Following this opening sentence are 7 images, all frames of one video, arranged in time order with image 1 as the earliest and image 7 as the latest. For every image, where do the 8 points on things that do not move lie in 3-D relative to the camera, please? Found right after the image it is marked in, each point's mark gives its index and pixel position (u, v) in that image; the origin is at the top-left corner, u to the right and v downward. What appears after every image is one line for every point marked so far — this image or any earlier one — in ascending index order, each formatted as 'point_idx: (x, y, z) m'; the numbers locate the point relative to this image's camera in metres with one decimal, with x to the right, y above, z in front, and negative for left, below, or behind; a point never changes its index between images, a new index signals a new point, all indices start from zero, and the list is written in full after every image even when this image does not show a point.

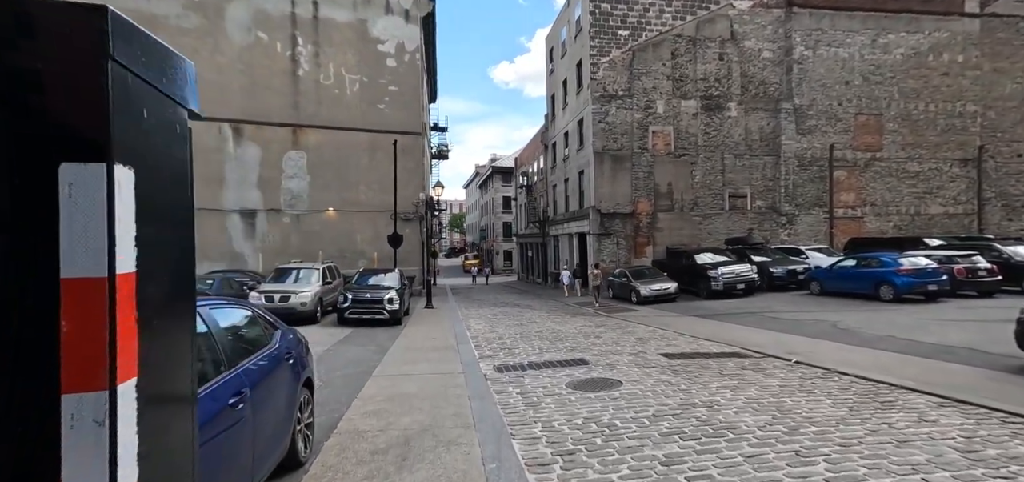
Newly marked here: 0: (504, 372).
0: (-0.1, -2.1, +7.9) m
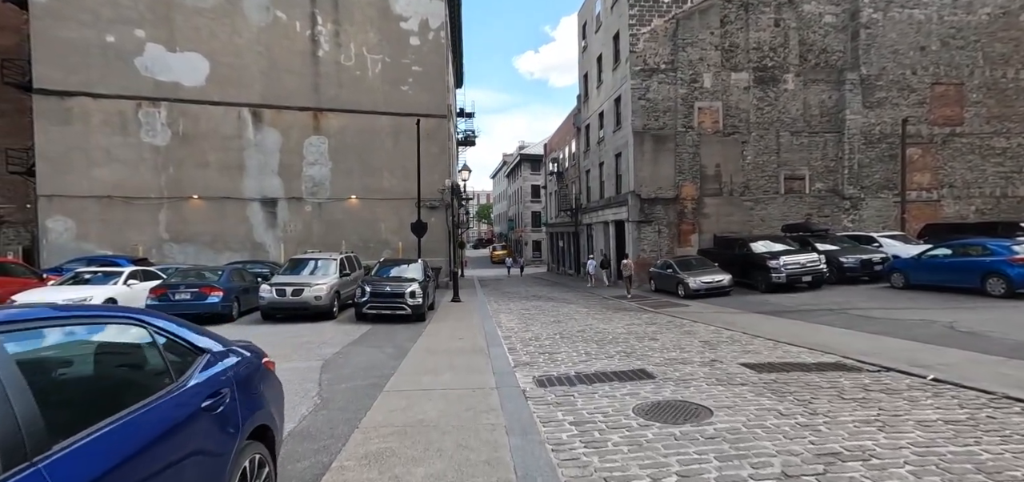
0: (+0.5, -1.9, +6.3) m
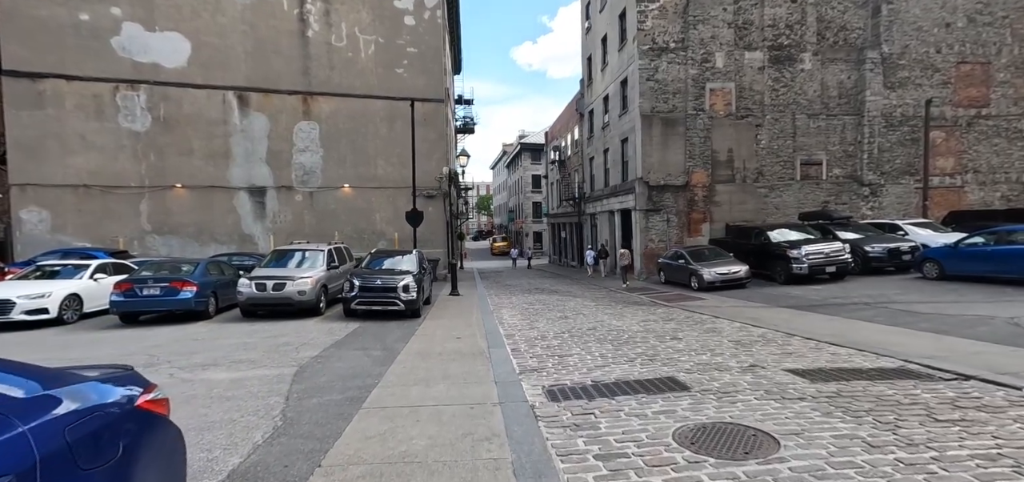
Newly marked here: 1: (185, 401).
0: (+0.5, -1.7, +5.2) m
1: (-3.8, -1.8, +5.6) m
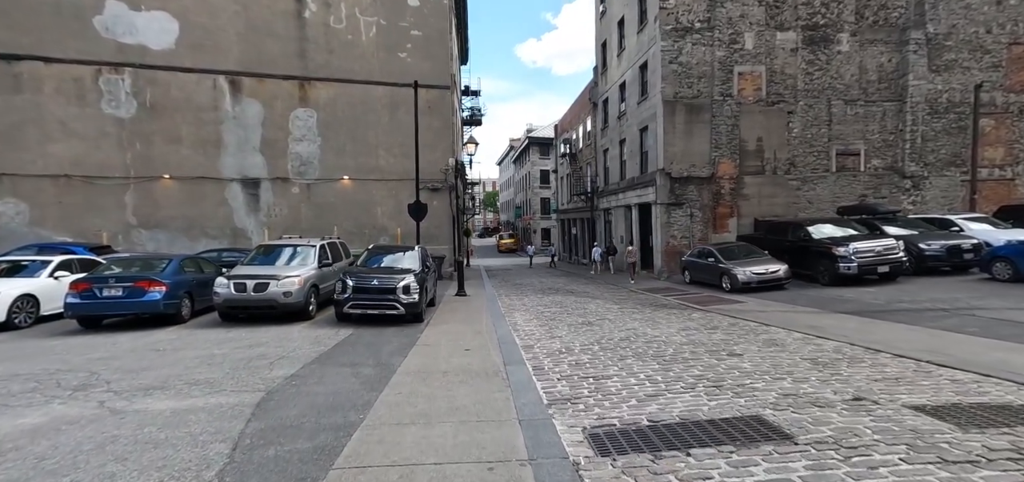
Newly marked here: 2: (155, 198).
0: (+0.8, -1.7, +3.7) m
1: (-3.5, -1.7, +4.1) m
2: (-14.5, +1.7, +19.6) m
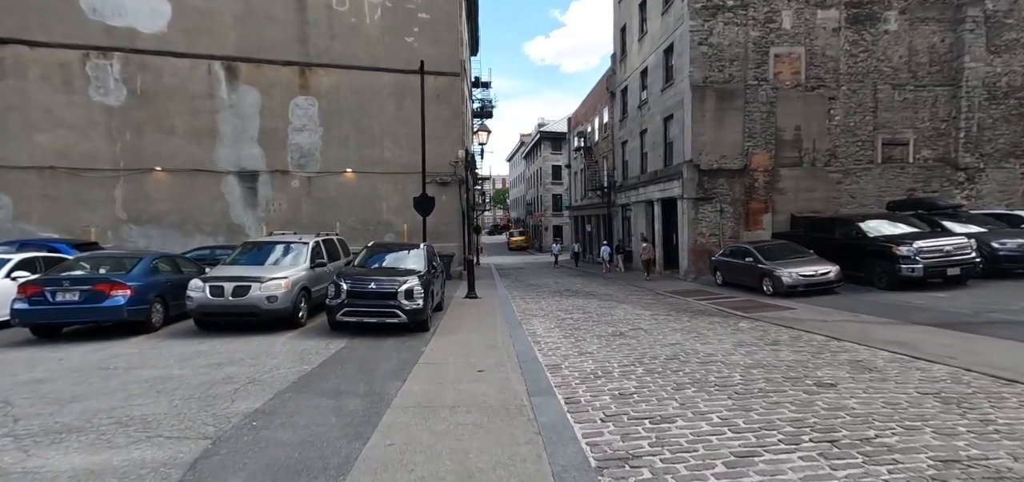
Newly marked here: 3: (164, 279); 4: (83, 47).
0: (+1.0, -1.6, +2.2) m
1: (-3.3, -1.7, +2.7) m
2: (-13.9, +1.9, +18.4) m
3: (-6.8, -0.7, +9.4) m
4: (-15.9, +7.2, +17.9) m
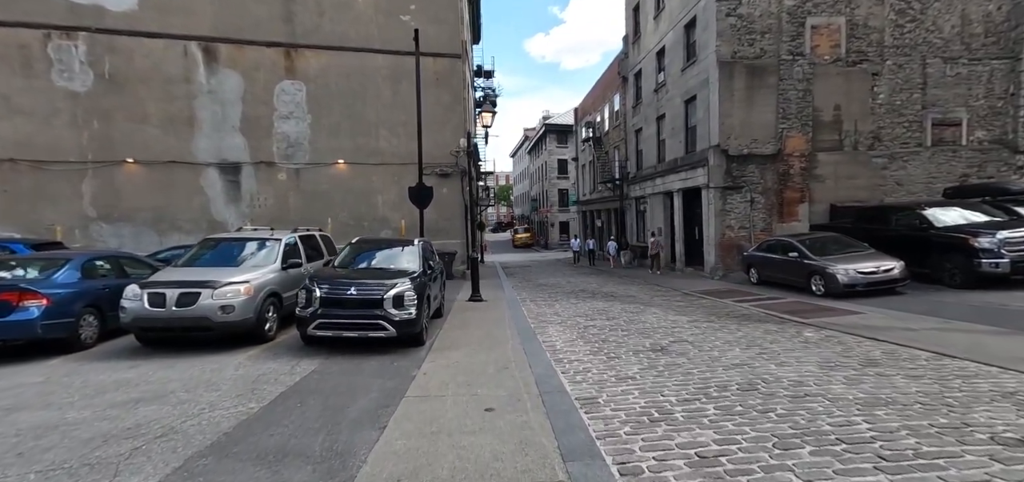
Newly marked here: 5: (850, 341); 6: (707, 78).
0: (+1.2, -1.6, +0.5) m
1: (-3.1, -1.7, +1.0) m
2: (-13.7, +1.9, +16.7) m
3: (-6.6, -0.7, +7.7) m
4: (-15.7, +7.2, +16.2) m
5: (+5.0, -1.5, +7.2) m
6: (+6.8, +5.7, +16.7) m
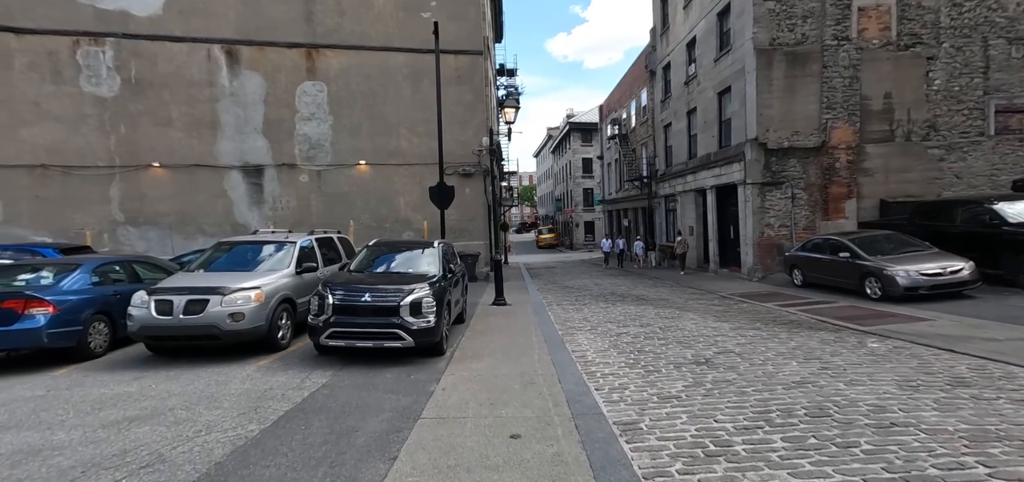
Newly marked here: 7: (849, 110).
0: (+1.2, -1.6, -0.2) m
1: (-3.0, -1.7, +0.6) m
2: (-12.8, +1.8, +16.8) m
3: (-6.2, -0.8, +7.5) m
4: (-14.9, +7.0, +16.4) m
5: (+5.4, -1.4, +6.3) m
6: (+7.6, +5.7, +15.8) m
7: (+10.4, +4.0, +14.9) m
